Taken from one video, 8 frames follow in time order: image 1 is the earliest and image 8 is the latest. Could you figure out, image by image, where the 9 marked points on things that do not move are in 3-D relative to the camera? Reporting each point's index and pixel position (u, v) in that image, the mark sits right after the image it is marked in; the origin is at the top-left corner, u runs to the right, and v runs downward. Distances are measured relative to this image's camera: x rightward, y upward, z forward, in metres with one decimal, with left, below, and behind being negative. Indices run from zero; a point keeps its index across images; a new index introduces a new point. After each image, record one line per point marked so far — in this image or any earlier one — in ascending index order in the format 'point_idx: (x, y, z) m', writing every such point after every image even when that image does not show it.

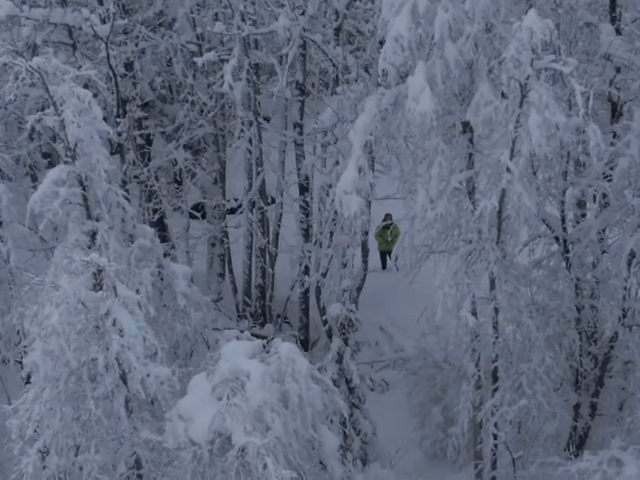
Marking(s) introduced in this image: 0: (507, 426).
0: (+2.0, -1.9, +12.9) m
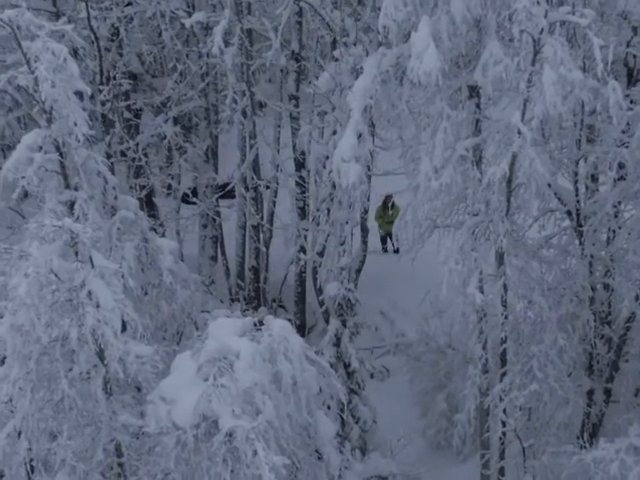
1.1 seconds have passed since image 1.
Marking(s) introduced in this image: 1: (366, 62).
0: (+1.9, -1.7, +12.1) m
1: (+0.4, +1.7, +11.5) m
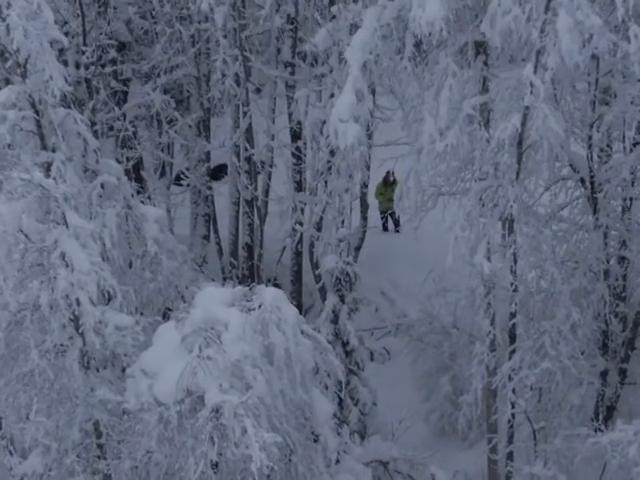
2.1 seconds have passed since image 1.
0: (+1.9, -1.4, +11.3) m
1: (+0.4, +2.0, +10.7) m
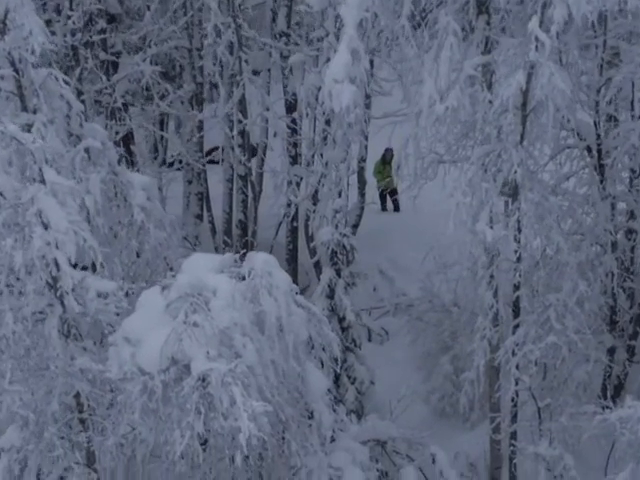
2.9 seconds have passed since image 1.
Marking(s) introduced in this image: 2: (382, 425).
0: (+1.8, -1.1, +10.8) m
1: (+0.4, +2.2, +10.2) m
2: (+0.6, -1.6, +11.0) m
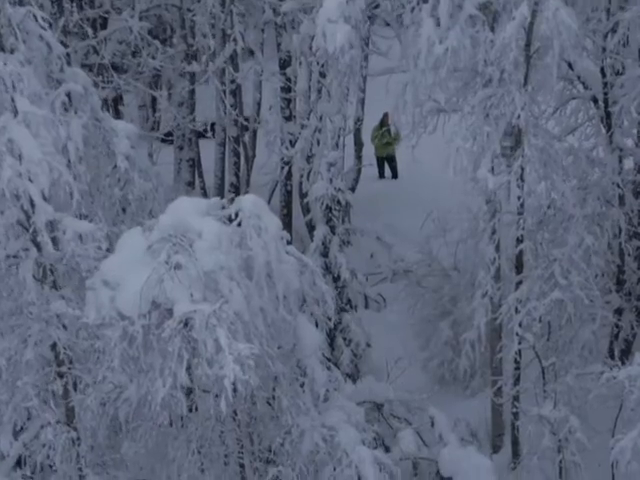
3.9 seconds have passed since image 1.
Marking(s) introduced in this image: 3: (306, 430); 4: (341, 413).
0: (+1.8, -0.7, +10.3) m
1: (+0.3, +2.6, +9.7) m
2: (+0.5, -1.2, +10.5) m
3: (-0.1, -1.4, +9.2) m
4: (+0.2, -1.3, +9.5) m
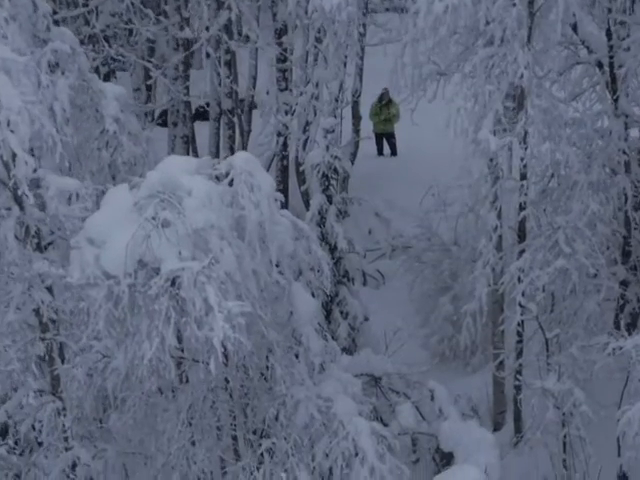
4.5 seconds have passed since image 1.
0: (+1.8, -0.4, +9.9) m
1: (+0.3, +2.9, +9.4) m
2: (+0.5, -1.0, +10.1) m
3: (-0.1, -1.2, +8.9) m
4: (+0.1, -1.1, +9.2) m
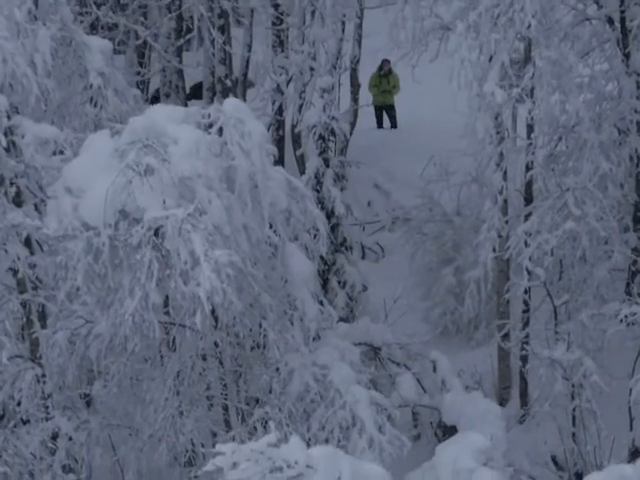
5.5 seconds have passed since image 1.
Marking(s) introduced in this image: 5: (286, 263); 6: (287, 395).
0: (+1.7, -0.2, +9.4) m
1: (+0.2, +3.2, +8.9) m
2: (+0.4, -0.7, +9.6) m
3: (-0.2, -0.9, +8.4) m
4: (+0.1, -0.8, +8.7) m
5: (-0.2, -0.1, +8.3) m
6: (-0.2, -1.0, +8.3) m
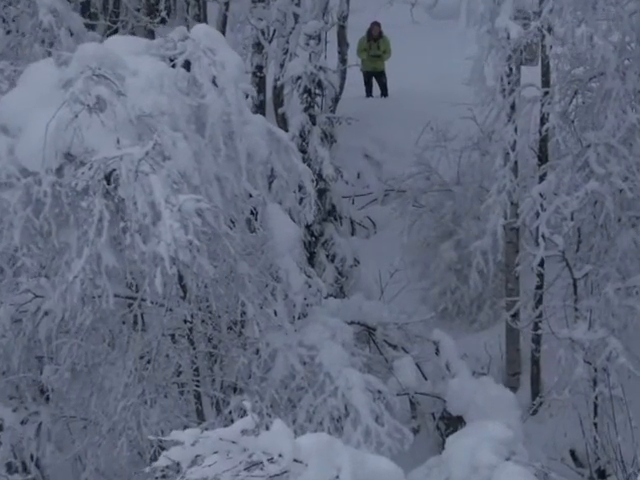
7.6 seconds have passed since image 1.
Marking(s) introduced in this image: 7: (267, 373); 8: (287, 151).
0: (+1.6, +0.1, +8.2) m
1: (+0.1, +3.4, +7.7) m
2: (+0.3, -0.5, +8.4) m
3: (-0.2, -0.6, +7.2) m
4: (0.0, -0.5, +7.5) m
5: (-0.3, +0.1, +7.1) m
6: (-0.3, -0.8, +7.1) m
7: (-0.3, -0.8, +7.1) m
8: (-0.2, +0.5, +7.3) m
